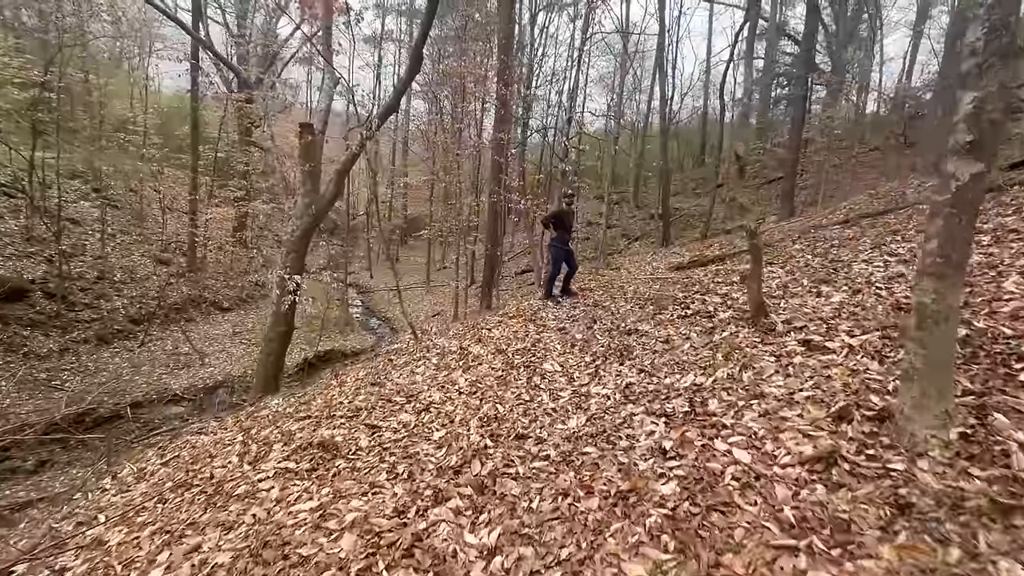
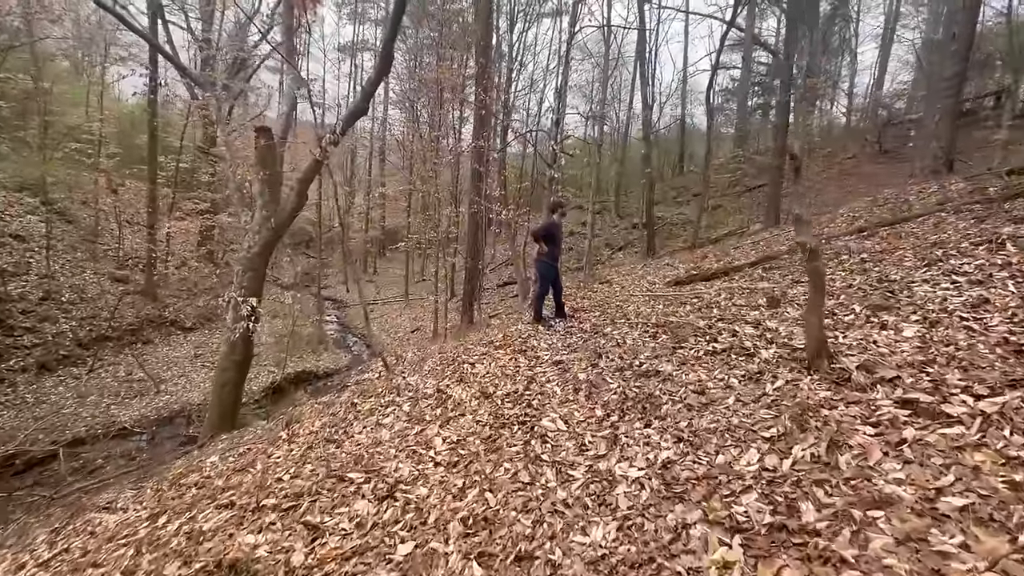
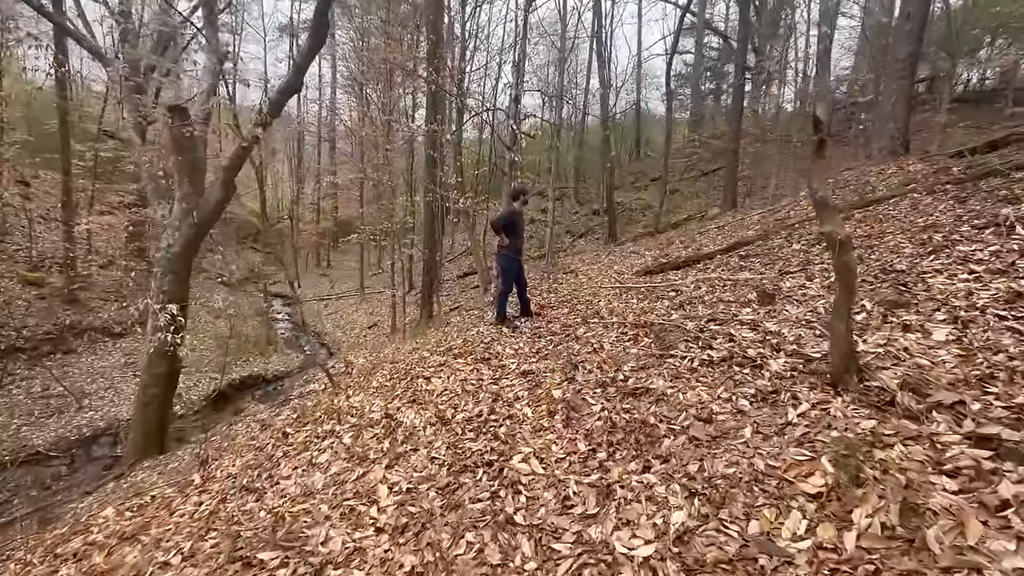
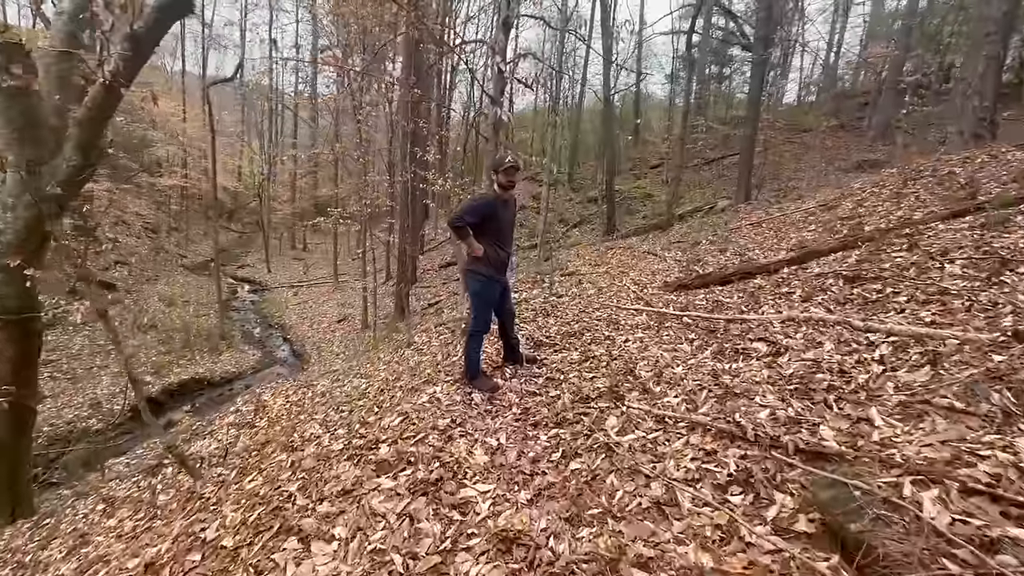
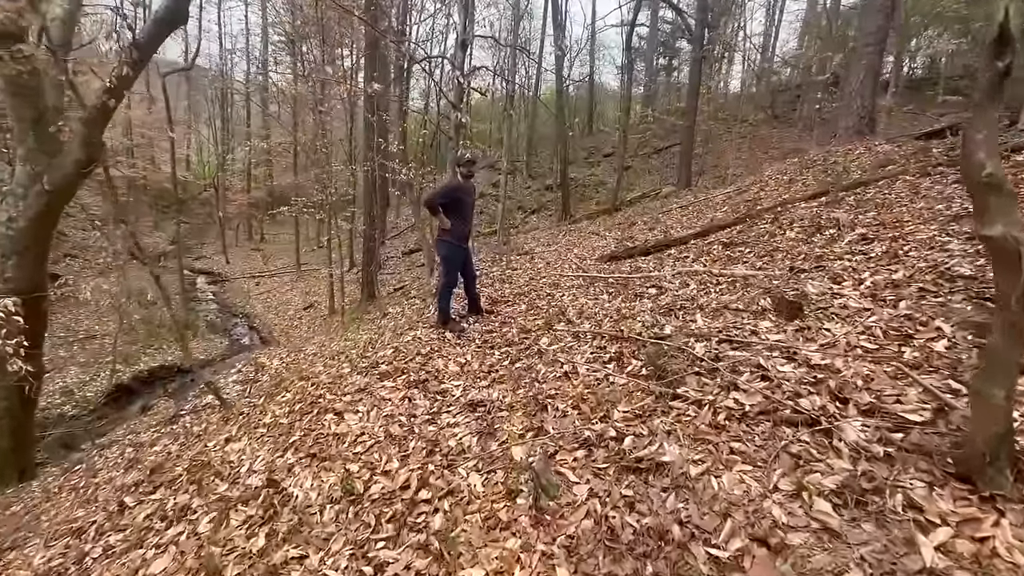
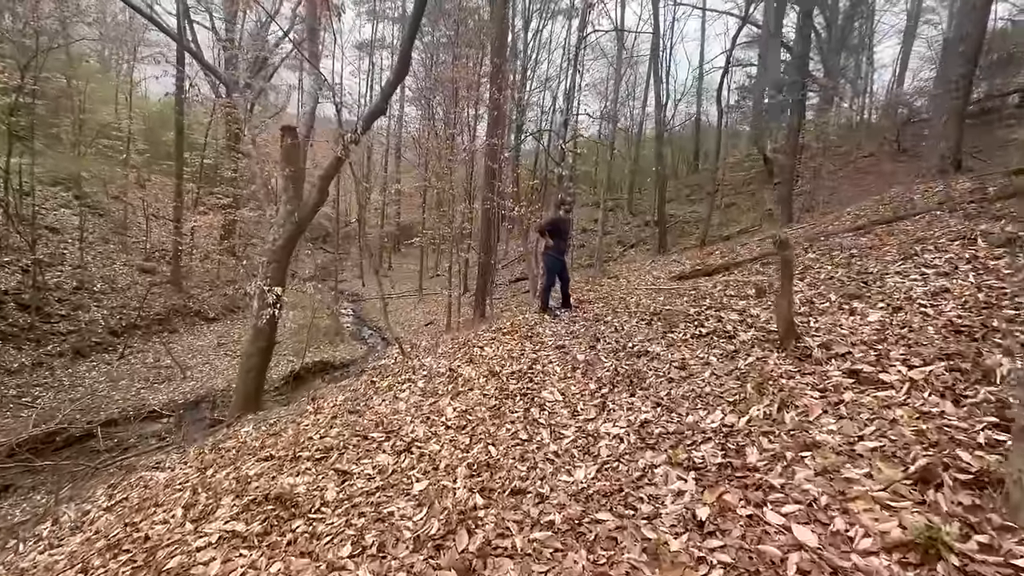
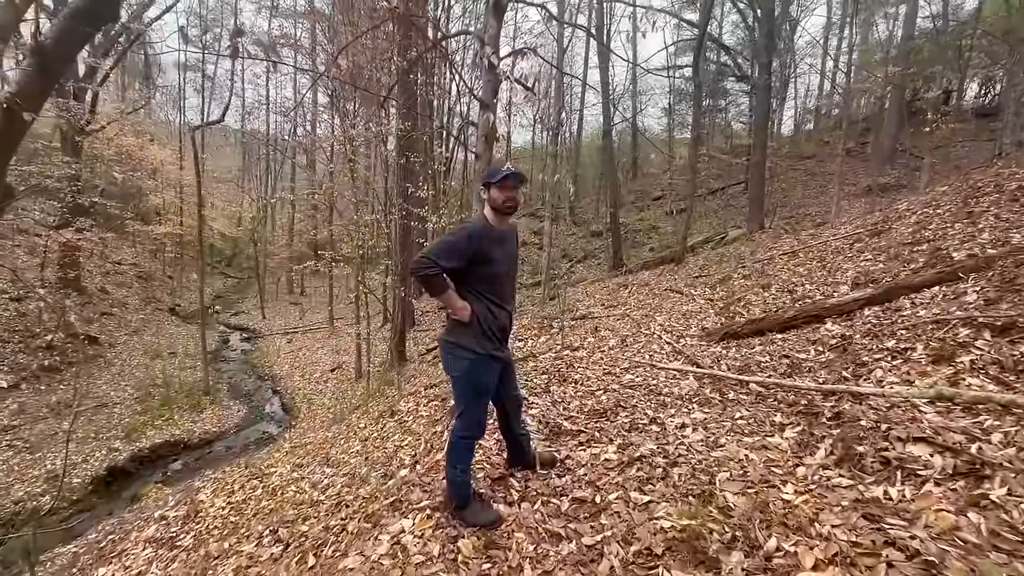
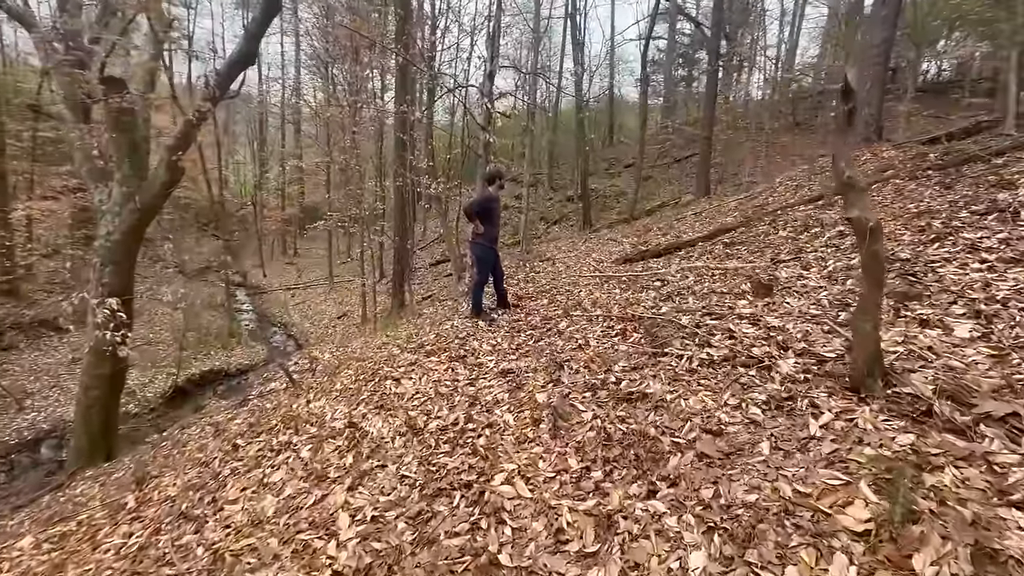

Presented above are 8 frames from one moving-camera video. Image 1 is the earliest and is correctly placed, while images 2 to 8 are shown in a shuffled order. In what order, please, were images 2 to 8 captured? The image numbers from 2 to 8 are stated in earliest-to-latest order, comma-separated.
6, 2, 3, 8, 5, 4, 7
